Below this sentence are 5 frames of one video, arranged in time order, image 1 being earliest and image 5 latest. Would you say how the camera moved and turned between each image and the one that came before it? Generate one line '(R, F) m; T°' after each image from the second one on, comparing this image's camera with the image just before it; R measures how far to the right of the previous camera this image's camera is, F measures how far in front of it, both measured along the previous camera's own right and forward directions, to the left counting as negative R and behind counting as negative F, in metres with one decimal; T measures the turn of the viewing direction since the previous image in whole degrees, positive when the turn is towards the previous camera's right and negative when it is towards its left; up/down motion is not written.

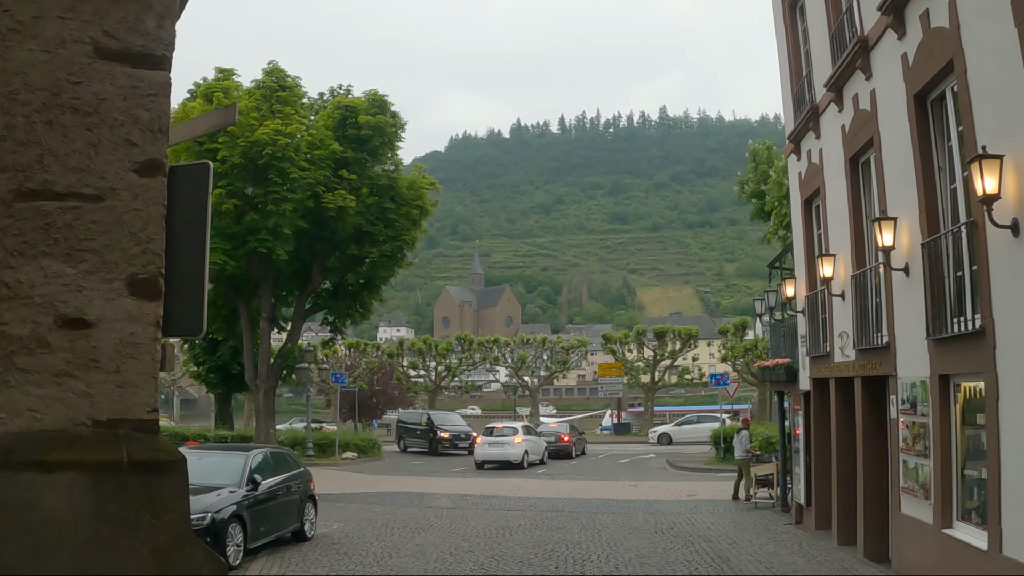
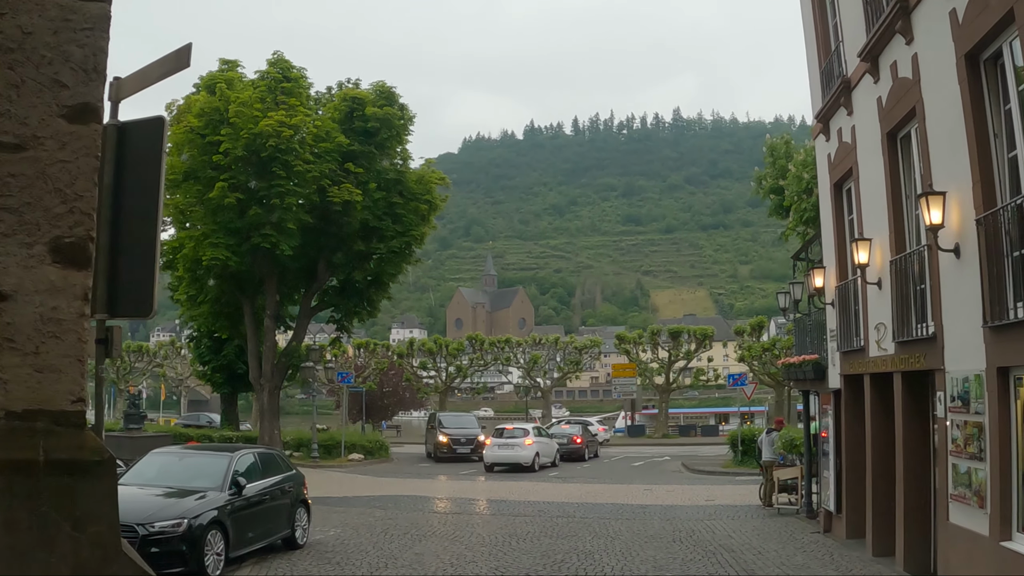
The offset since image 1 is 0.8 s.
(+0.1, +0.9) m; -1°
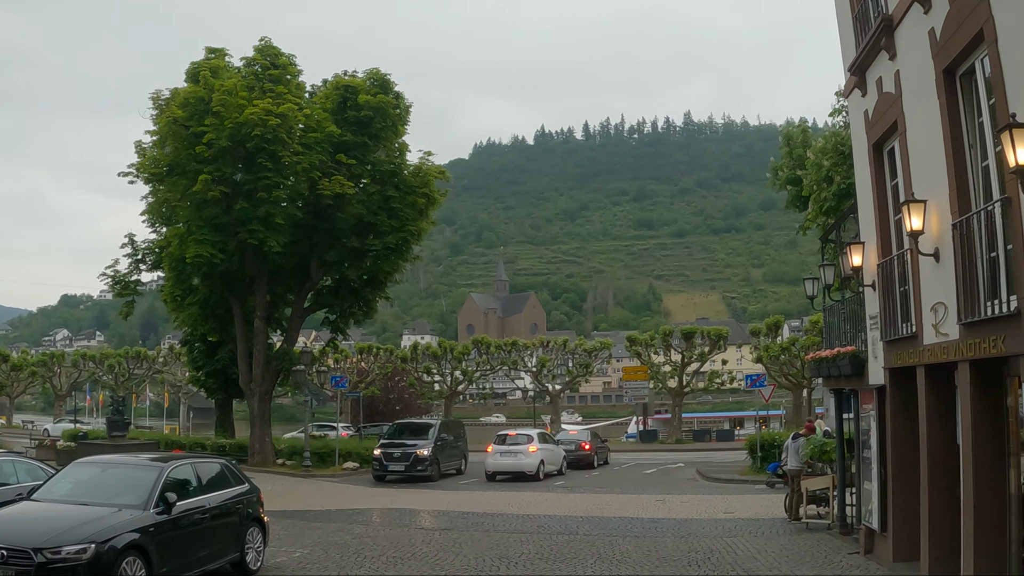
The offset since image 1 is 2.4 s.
(+0.3, +1.7) m; -1°
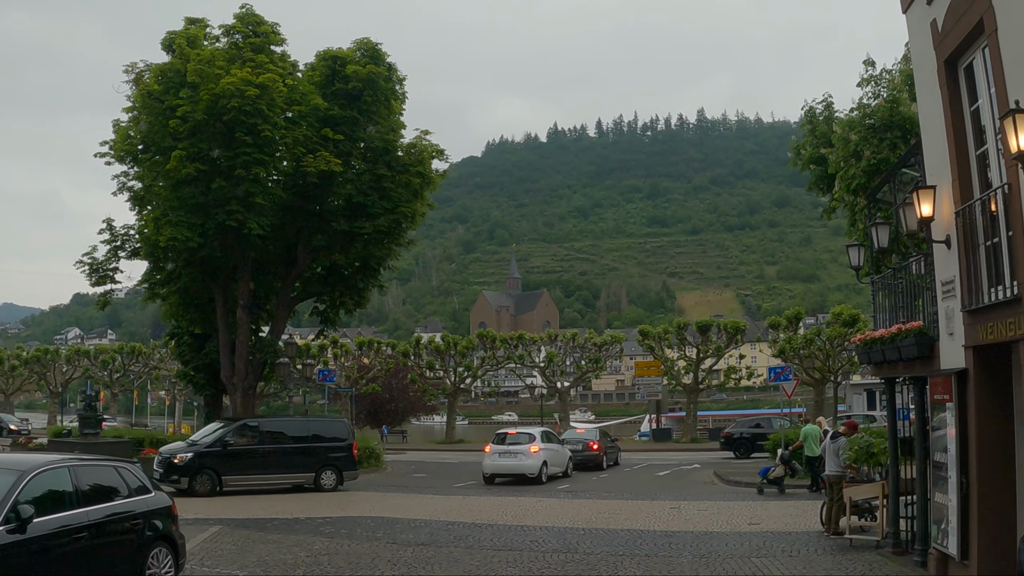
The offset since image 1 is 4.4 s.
(+0.3, +2.2) m; -1°
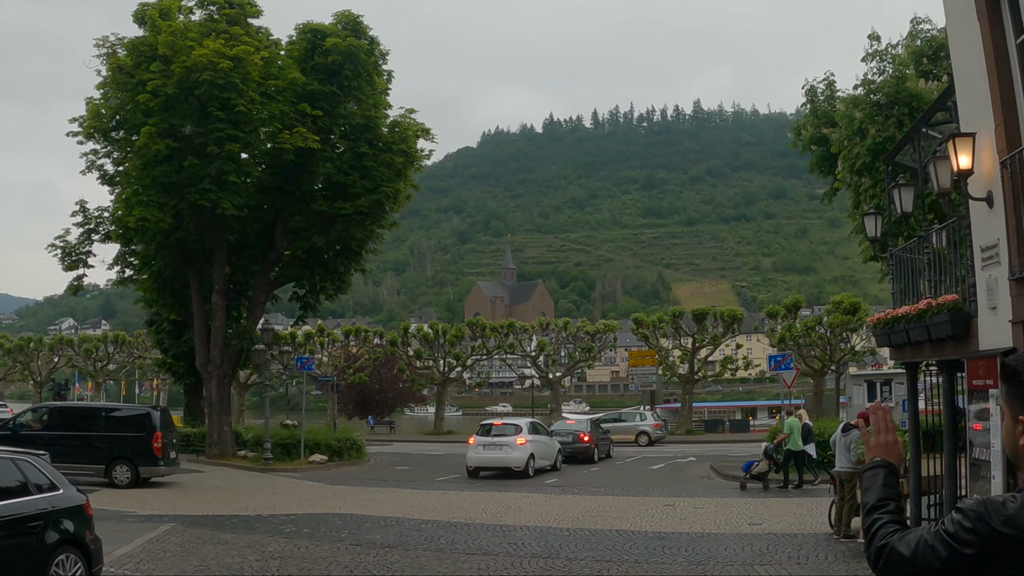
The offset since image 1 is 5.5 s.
(+0.2, +1.2) m; 0°
